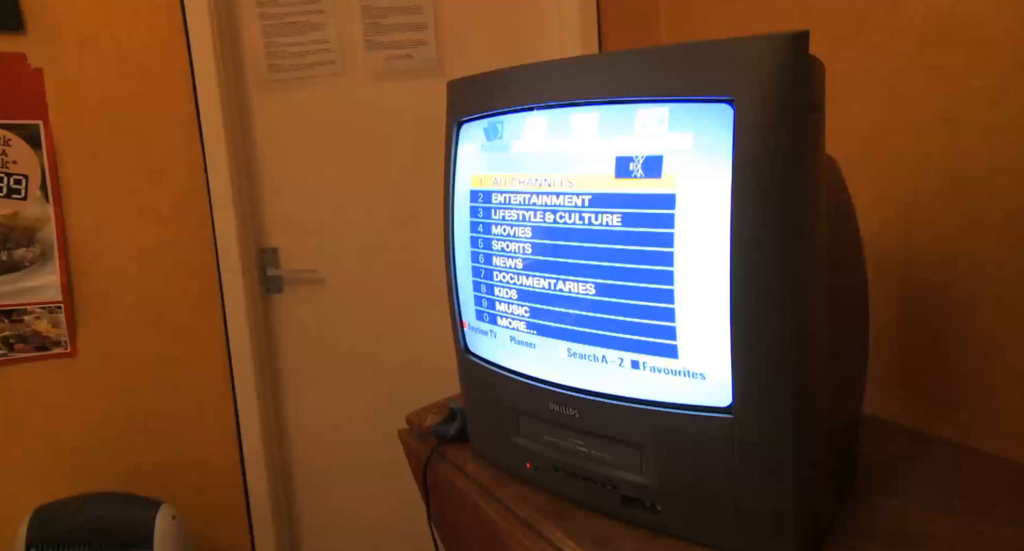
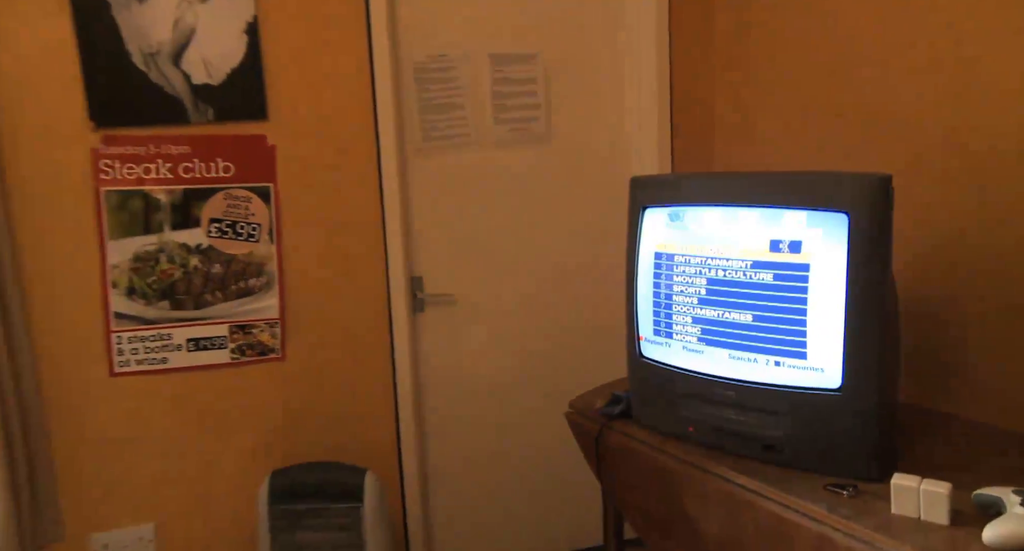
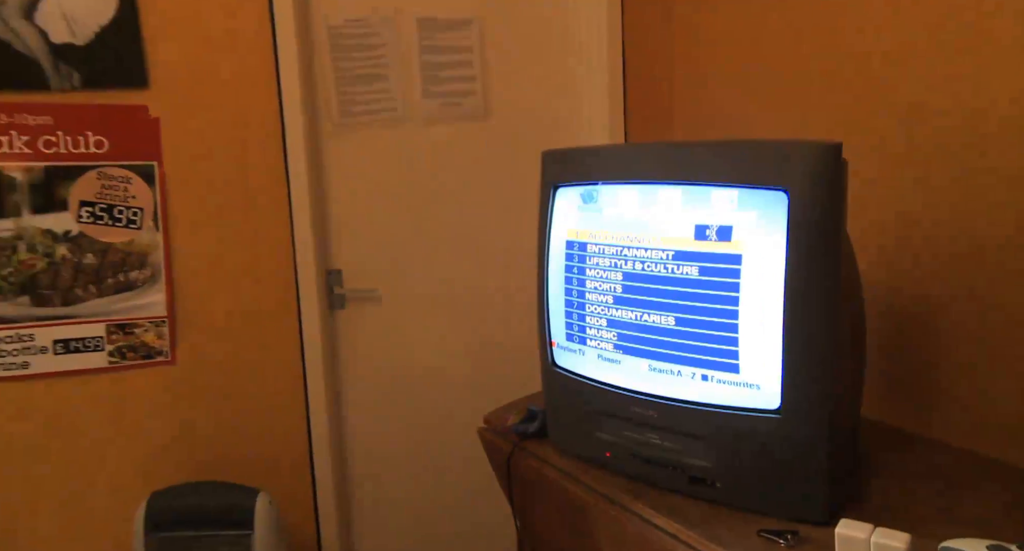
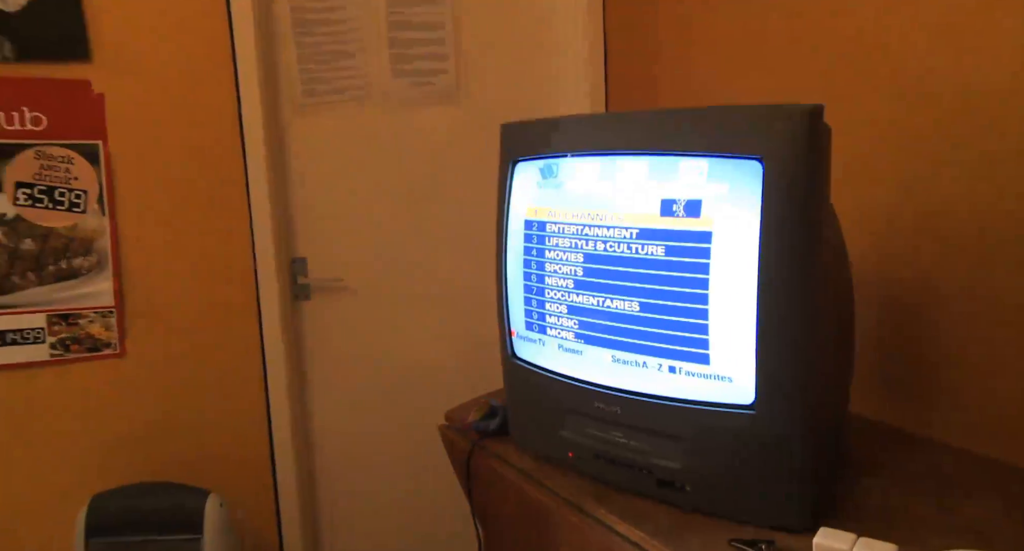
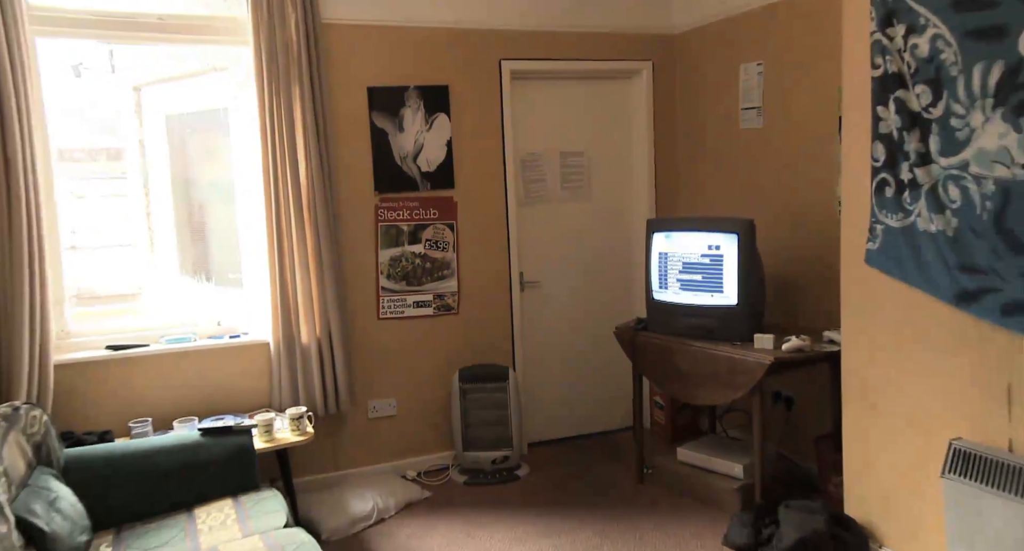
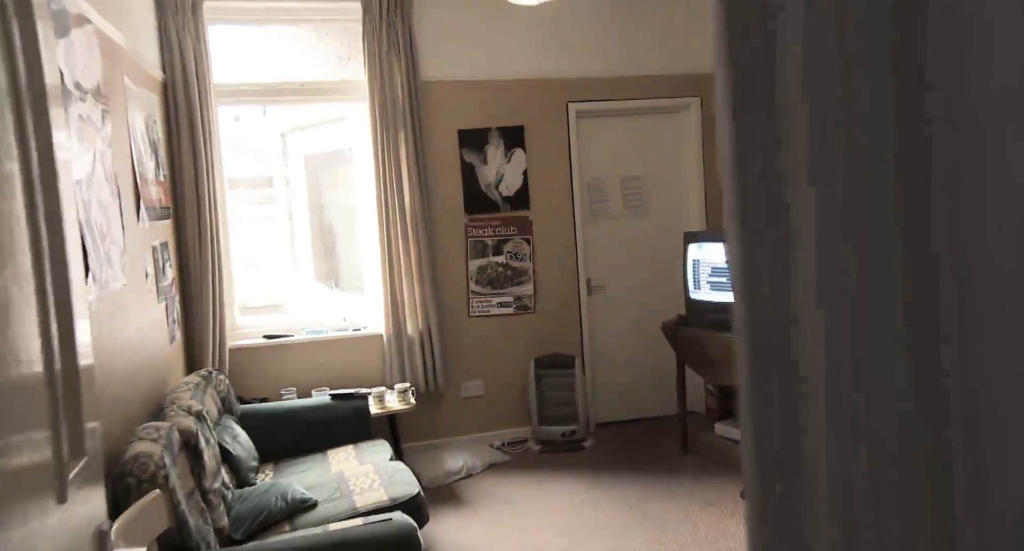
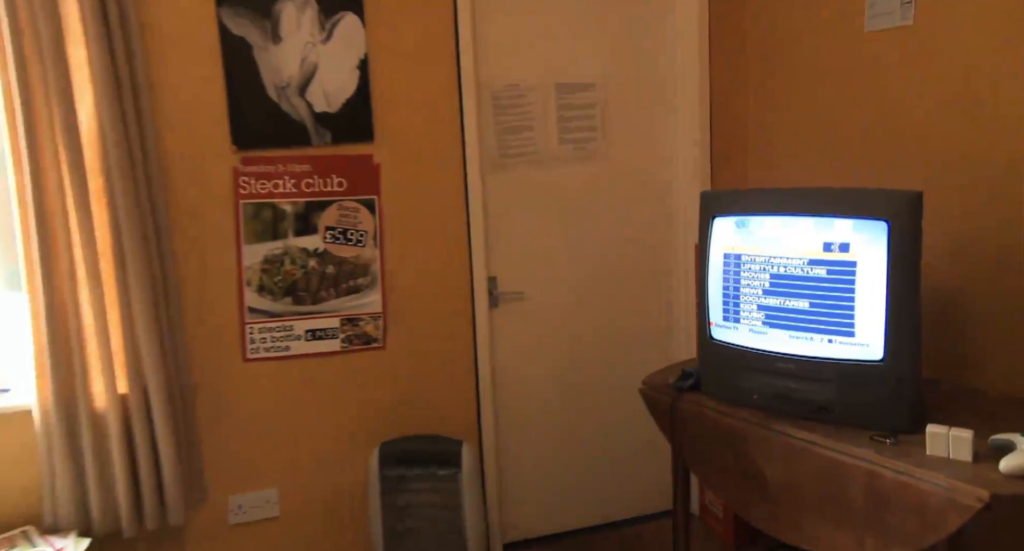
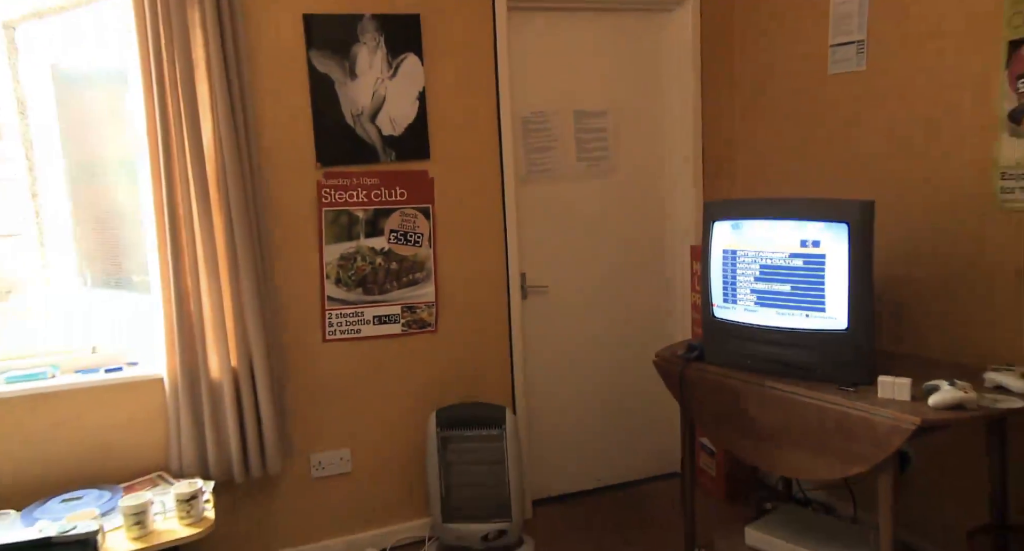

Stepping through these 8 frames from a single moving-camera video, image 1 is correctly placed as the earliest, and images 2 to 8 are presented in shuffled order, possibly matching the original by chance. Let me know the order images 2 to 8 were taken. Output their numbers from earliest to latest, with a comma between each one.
4, 3, 2, 7, 8, 5, 6
